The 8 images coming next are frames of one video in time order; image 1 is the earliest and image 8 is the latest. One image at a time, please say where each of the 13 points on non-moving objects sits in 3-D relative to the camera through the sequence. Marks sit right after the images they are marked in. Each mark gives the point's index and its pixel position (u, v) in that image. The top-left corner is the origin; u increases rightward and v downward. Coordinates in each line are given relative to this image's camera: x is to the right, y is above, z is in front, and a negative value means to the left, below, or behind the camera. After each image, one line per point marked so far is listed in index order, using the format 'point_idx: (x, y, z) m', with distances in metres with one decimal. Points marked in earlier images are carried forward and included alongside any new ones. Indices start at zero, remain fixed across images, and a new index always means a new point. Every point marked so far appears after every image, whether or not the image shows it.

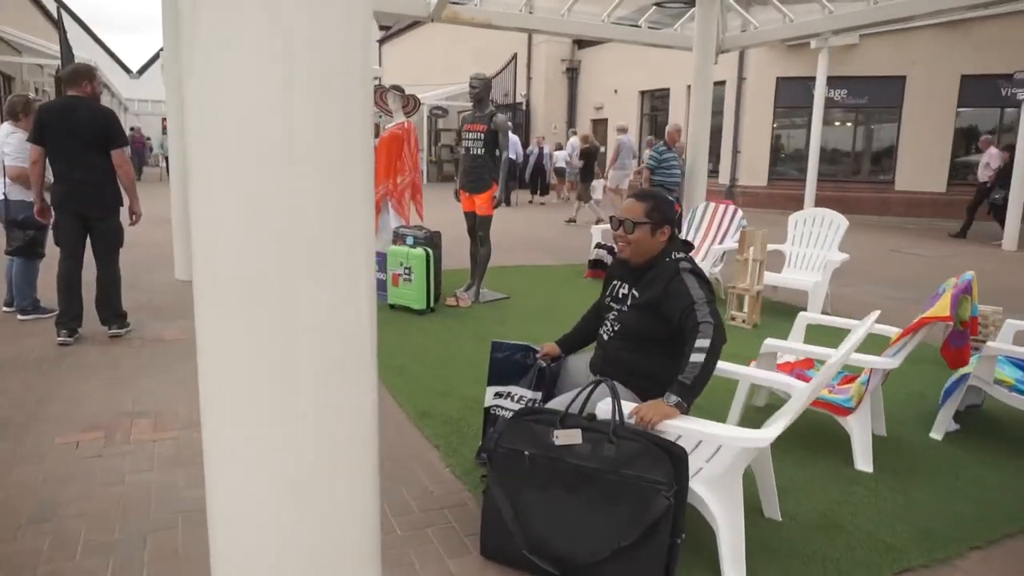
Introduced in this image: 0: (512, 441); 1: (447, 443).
0: (0.0, -0.7, +3.0) m
1: (-0.3, -0.9, +4.1) m
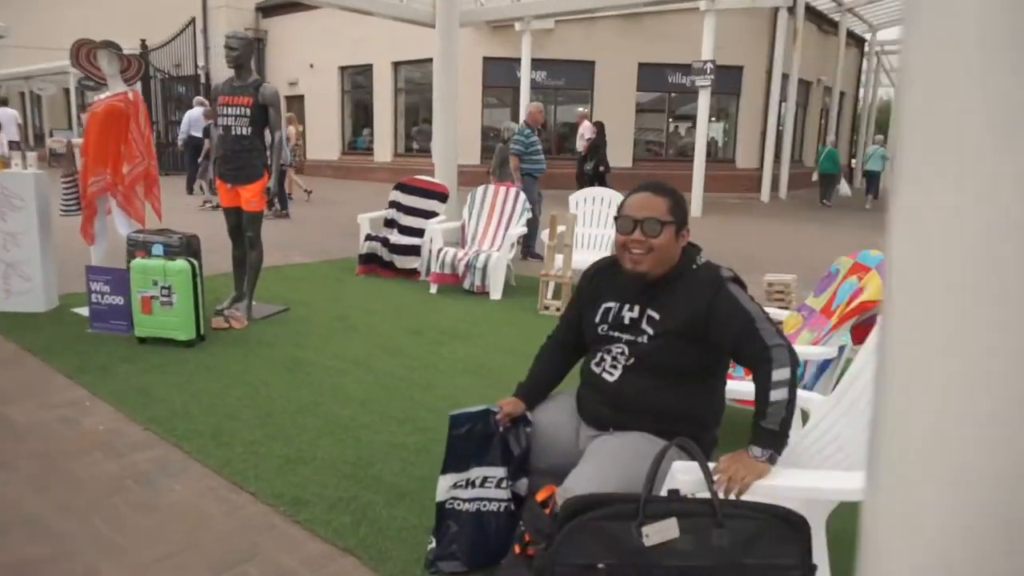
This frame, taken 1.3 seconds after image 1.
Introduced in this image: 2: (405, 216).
0: (+0.2, -0.8, +2.1) m
1: (-0.6, -1.0, +2.9) m
2: (-1.3, +0.8, +8.2) m
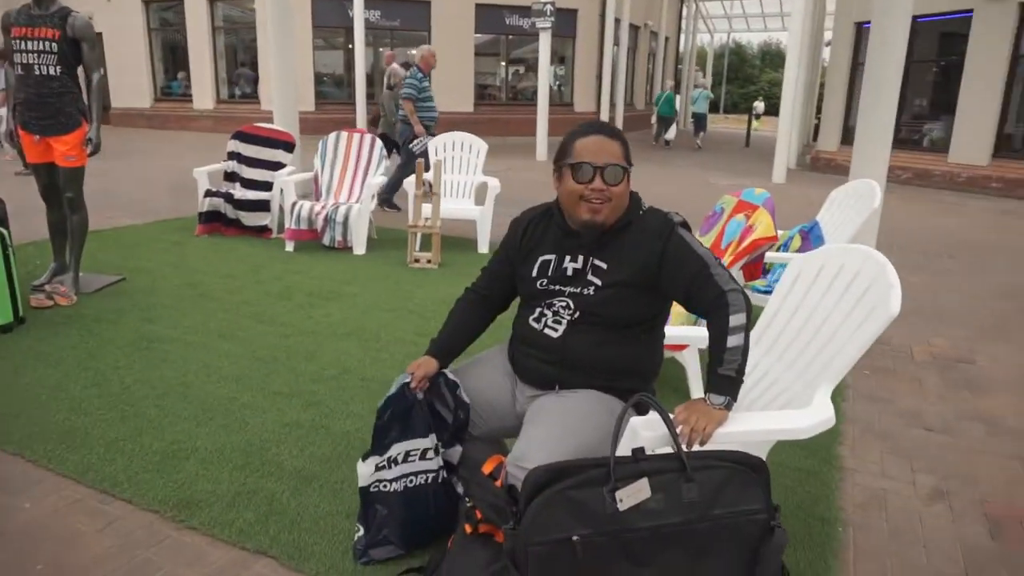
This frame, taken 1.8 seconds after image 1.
0: (+0.1, -0.6, +1.9) m
1: (-0.8, -0.9, +2.6) m
2: (-2.8, +1.3, +7.4) m
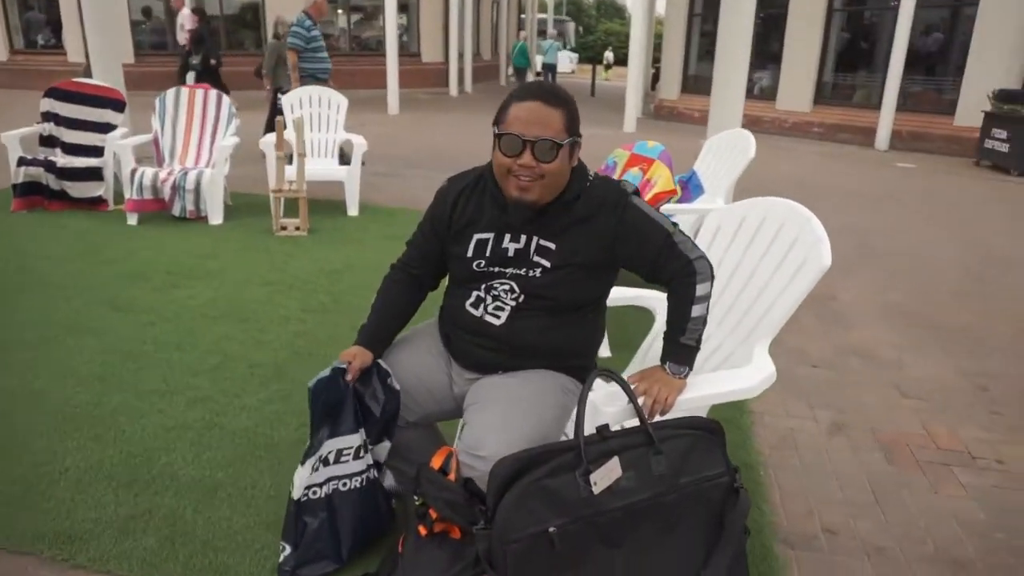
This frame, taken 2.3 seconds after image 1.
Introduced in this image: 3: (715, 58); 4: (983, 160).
0: (0.0, -0.6, +1.8) m
1: (-1.0, -0.9, +2.2) m
2: (-4.0, +1.4, +6.4) m
3: (+2.1, +2.4, +7.3) m
4: (+7.9, +2.1, +11.9) m
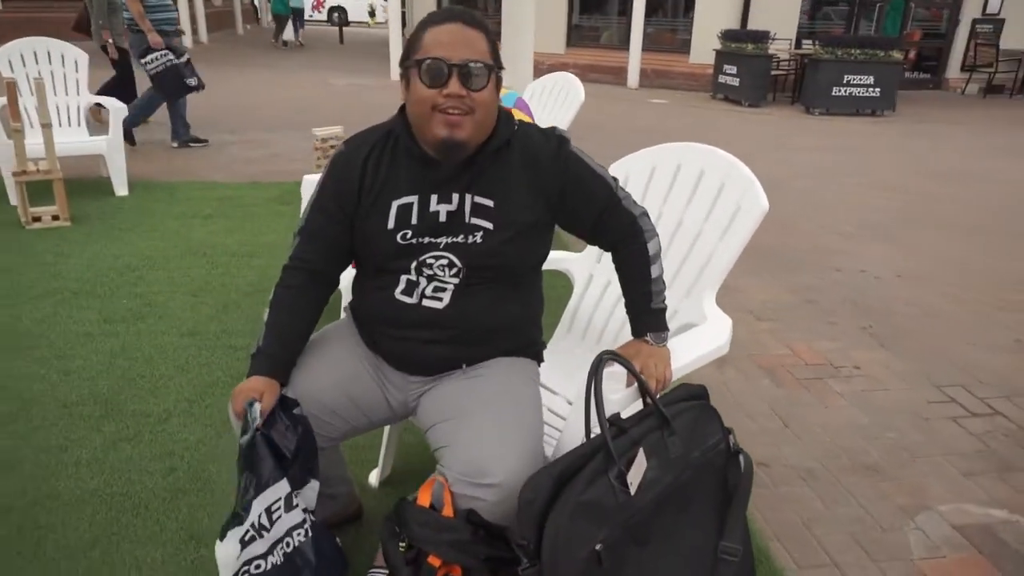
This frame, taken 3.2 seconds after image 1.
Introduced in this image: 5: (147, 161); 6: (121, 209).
0: (+0.1, -0.5, +1.5) m
1: (-1.0, -1.0, +1.7) m
2: (-5.4, +1.1, +4.5) m
3: (-0.1, +2.9, +7.1) m
4: (+3.9, +3.7, +13.4) m
5: (-3.4, +1.2, +6.6) m
6: (-2.9, +0.6, +5.2) m
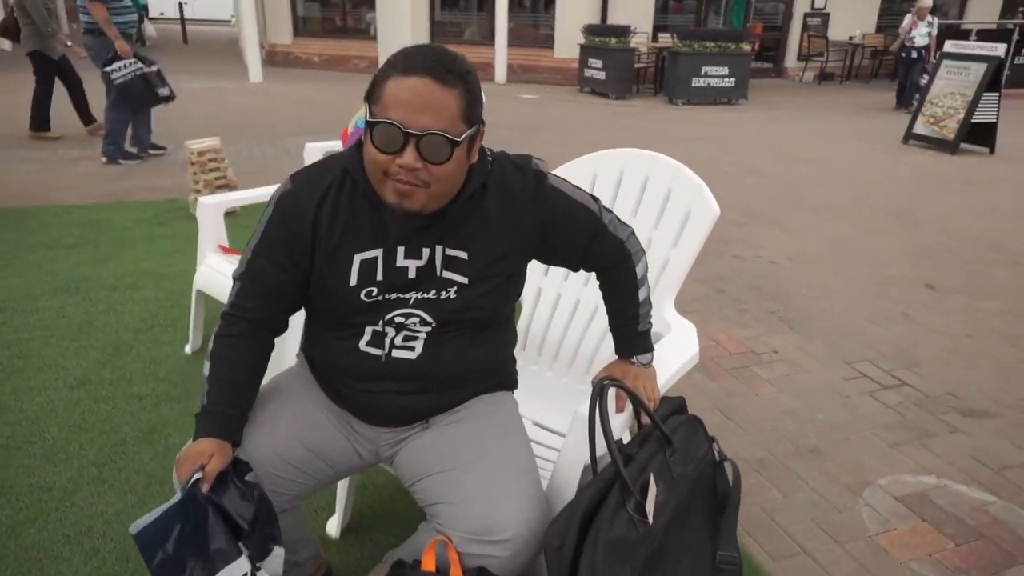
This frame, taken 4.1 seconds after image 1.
0: (+0.2, -0.6, +1.4) m
1: (-0.9, -1.1, +1.4) m
2: (-5.9, +0.6, +3.3) m
3: (-1.3, +2.8, +6.9) m
4: (+1.4, +3.9, +13.7) m
5: (-4.3, +0.8, +5.8) m
6: (-3.5, +0.3, +4.5) m
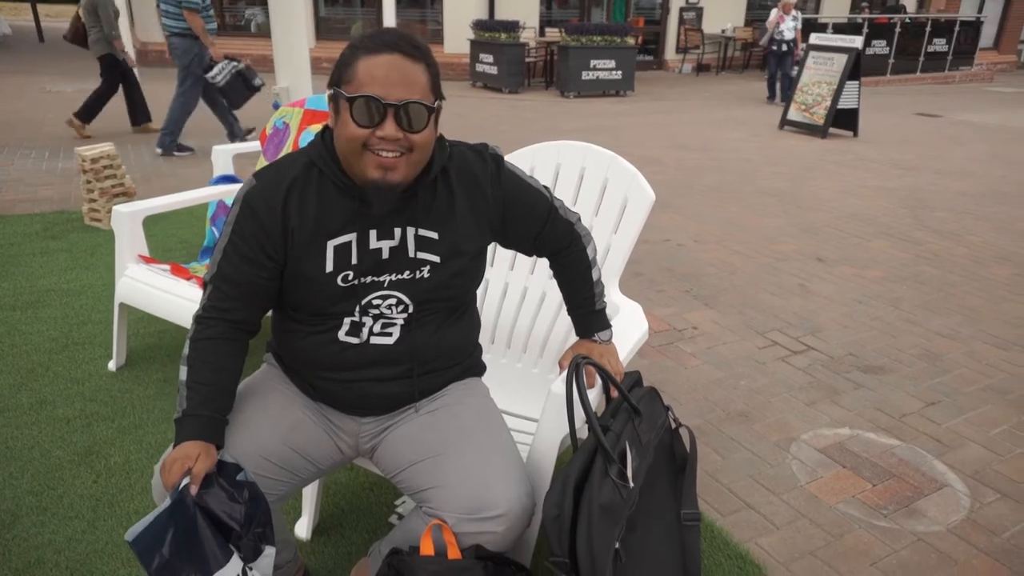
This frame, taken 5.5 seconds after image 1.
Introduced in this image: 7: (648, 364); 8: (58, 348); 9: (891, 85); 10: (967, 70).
0: (+0.2, -0.6, +1.5) m
1: (-0.8, -1.1, +1.3) m
2: (-6.2, +0.3, +2.5) m
3: (-2.2, +2.8, +6.7) m
4: (-0.7, +4.0, +13.8) m
5: (-5.0, +0.6, +5.2) m
6: (-3.9, +0.1, +4.0) m
7: (+0.7, -0.4, +3.5) m
8: (-2.1, -0.3, +3.3) m
9: (+8.1, +4.4, +15.3) m
10: (+10.8, +5.2, +16.8) m
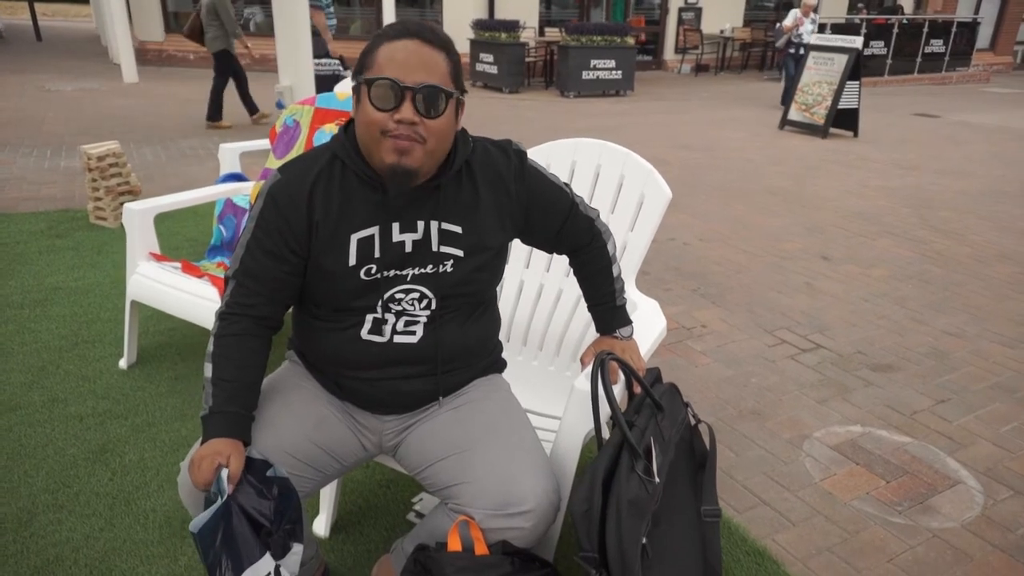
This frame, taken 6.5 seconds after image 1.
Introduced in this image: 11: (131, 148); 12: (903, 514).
0: (+0.3, -0.6, +1.6) m
1: (-0.8, -1.1, +1.3) m
2: (-6.1, +0.3, +2.5) m
3: (-2.2, +2.8, +6.7) m
4: (-0.7, +4.0, +13.8) m
5: (-4.9, +0.6, +5.2) m
6: (-3.9, +0.1, +4.0) m
7: (+0.7, -0.4, +3.5) m
8: (-2.0, -0.3, +3.3) m
9: (+8.1, +4.4, +15.3) m
10: (+10.8, +5.2, +16.9) m
11: (-4.0, +1.5, +7.4) m
12: (+1.4, -0.8, +2.5) m
